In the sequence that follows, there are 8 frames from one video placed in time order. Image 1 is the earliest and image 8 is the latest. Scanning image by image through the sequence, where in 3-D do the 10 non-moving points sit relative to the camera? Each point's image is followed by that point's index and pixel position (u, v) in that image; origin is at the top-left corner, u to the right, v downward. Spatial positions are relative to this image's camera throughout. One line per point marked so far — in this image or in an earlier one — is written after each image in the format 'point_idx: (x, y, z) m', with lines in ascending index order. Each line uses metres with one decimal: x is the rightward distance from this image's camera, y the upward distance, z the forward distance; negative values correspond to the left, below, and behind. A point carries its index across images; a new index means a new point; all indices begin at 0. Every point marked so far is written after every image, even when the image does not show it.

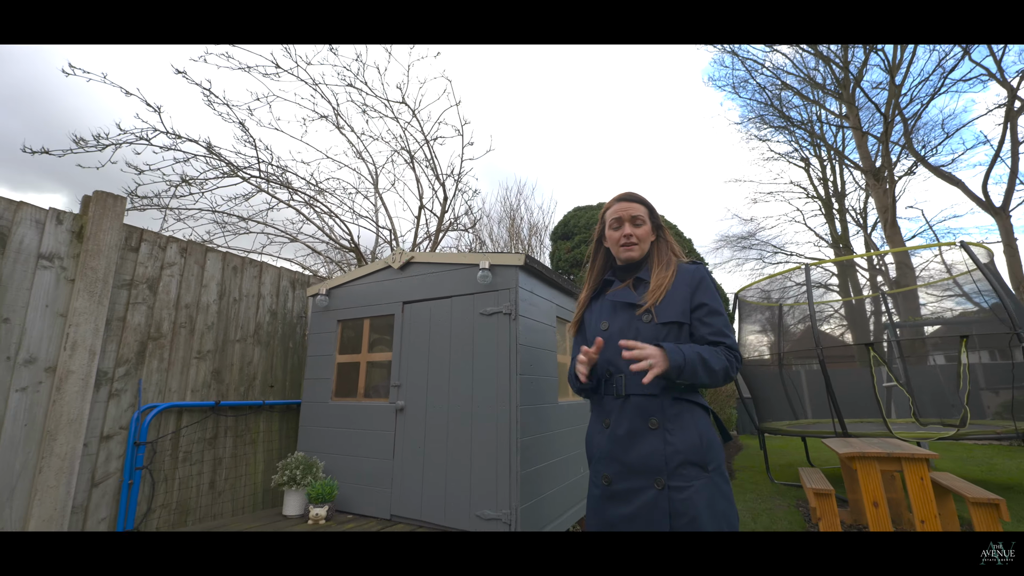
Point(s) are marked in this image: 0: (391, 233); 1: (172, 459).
0: (-1.7, +0.8, +6.7) m
1: (-1.6, -0.8, +2.2) m
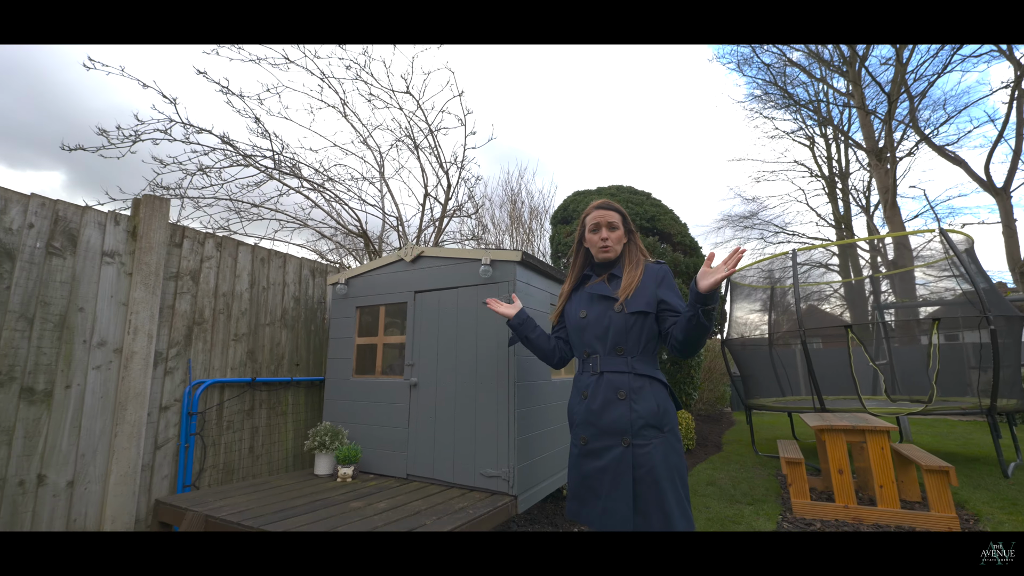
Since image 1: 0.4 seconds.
0: (-1.7, +1.0, +7.0) m
1: (-1.6, -0.7, +2.6) m
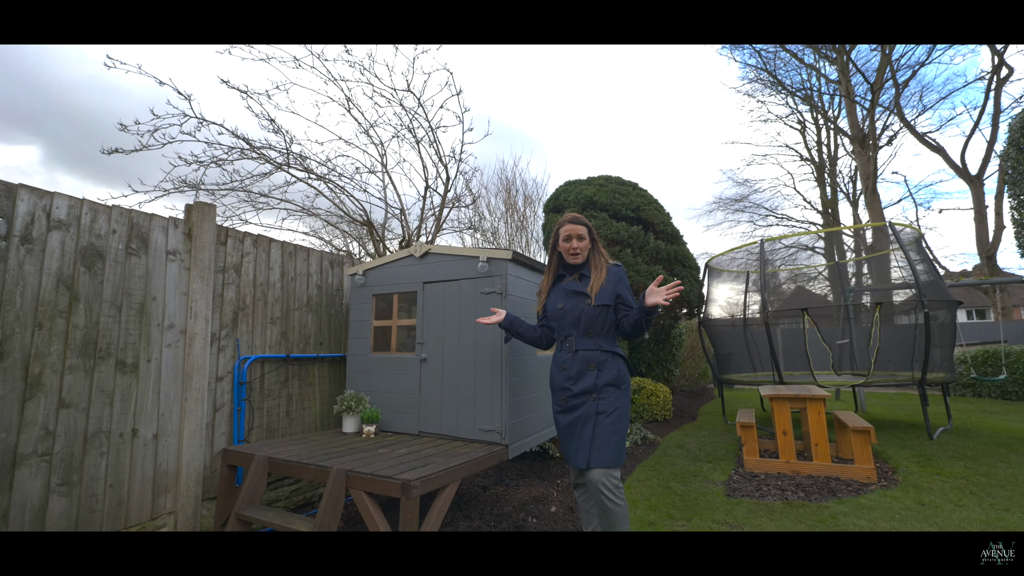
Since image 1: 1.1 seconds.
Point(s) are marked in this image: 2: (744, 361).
0: (-1.8, +1.3, +7.4) m
1: (-1.6, -0.7, +3.1) m
2: (+3.1, -0.9, +6.3) m
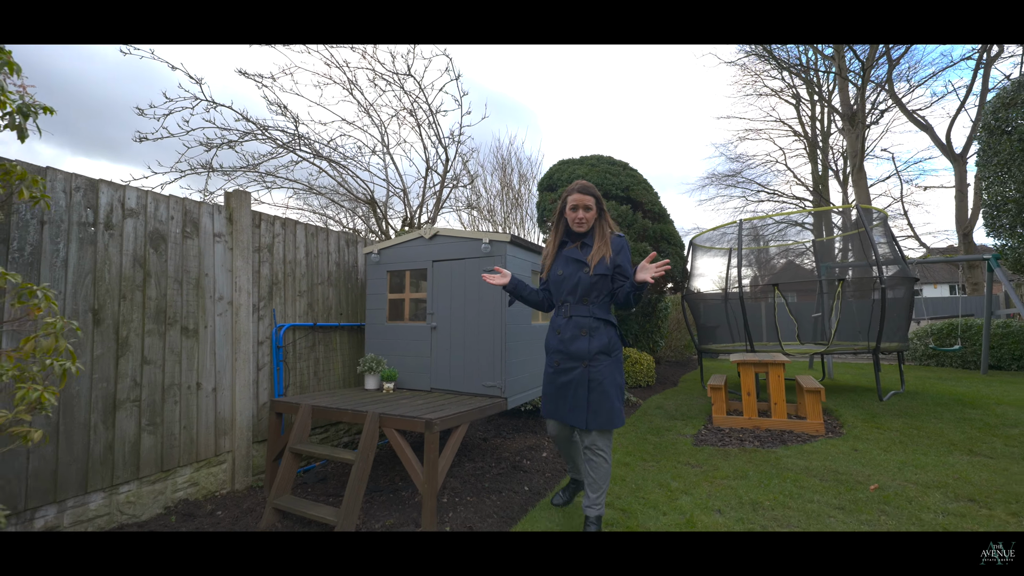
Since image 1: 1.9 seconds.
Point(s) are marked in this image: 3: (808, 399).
0: (-1.8, +1.7, +7.8) m
1: (-1.6, -0.5, +3.6) m
2: (+3.0, -0.6, +6.8) m
3: (+2.7, -1.0, +4.3) m
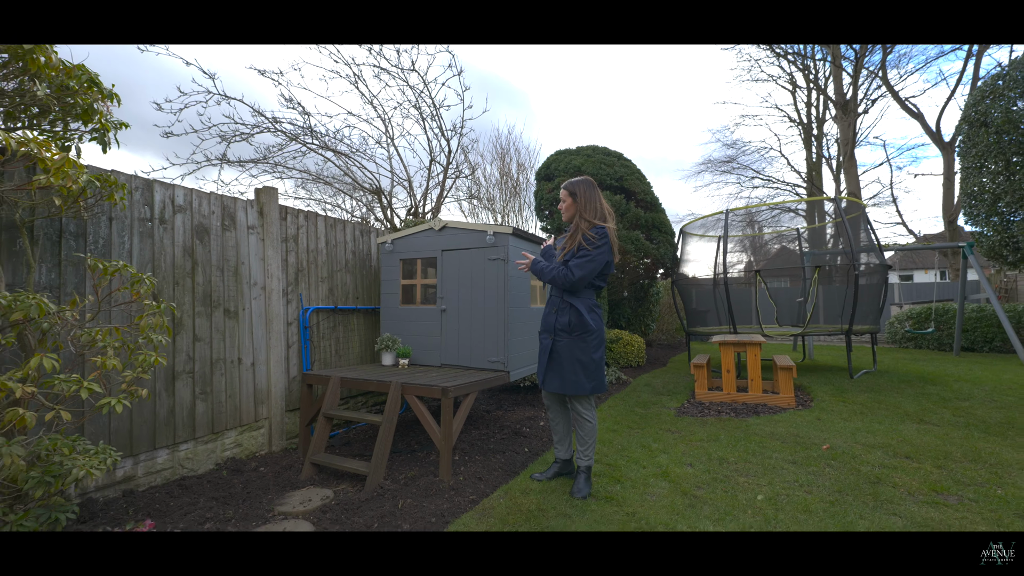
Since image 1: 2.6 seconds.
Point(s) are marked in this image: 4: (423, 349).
0: (-1.8, +1.9, +8.1) m
1: (-1.6, -0.4, +4.0) m
2: (+3.0, -0.4, +7.3) m
3: (+2.7, -0.9, +4.8) m
4: (-0.8, -0.5, +4.1) m
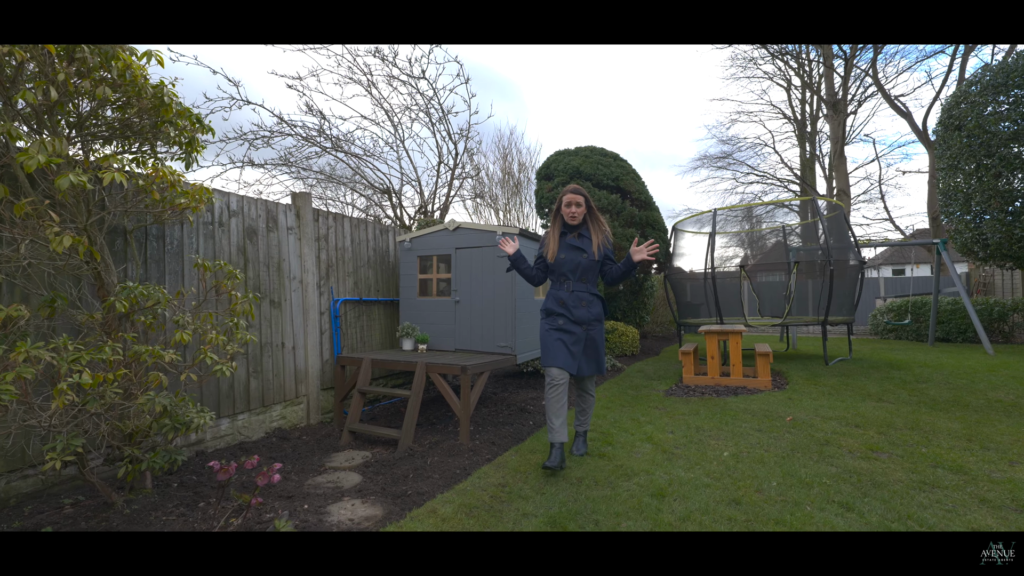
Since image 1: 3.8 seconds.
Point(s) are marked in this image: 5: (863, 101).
0: (-1.8, +2.0, +8.6) m
1: (-1.6, -0.3, +4.5) m
2: (+3.1, -0.3, +7.8) m
3: (+2.8, -0.8, +5.3) m
4: (-0.7, -0.5, +4.7) m
5: (+8.8, +4.7, +11.9) m
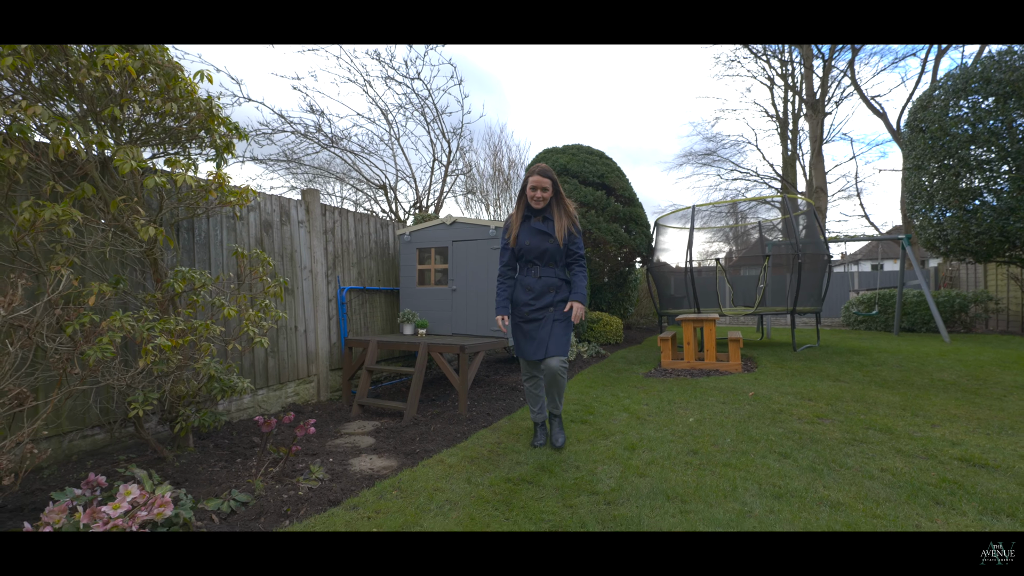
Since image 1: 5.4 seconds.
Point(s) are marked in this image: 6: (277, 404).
0: (-2.0, +2.2, +9.0) m
1: (-1.7, -0.2, +4.9) m
2: (+2.9, -0.2, +8.3) m
3: (+2.7, -0.7, +5.8) m
4: (-0.8, -0.4, +5.0) m
5: (+8.5, +4.8, +12.4) m
6: (-2.0, -1.0, +4.0) m
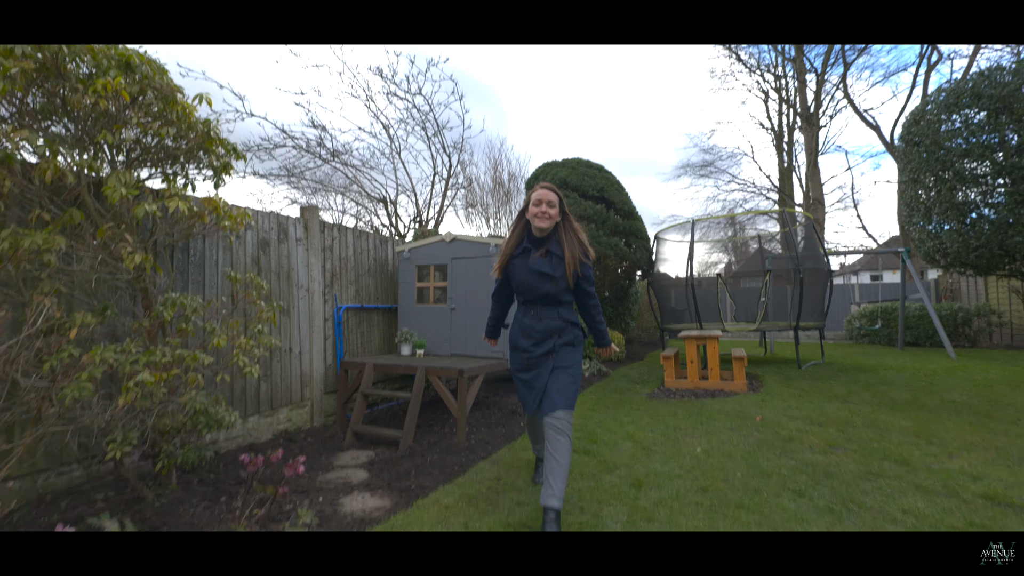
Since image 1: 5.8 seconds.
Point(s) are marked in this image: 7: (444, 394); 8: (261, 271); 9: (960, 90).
0: (-2.0, +1.9, +8.9) m
1: (-1.7, -0.4, +4.8) m
2: (+2.9, -0.4, +8.2) m
3: (+2.7, -0.9, +5.7) m
4: (-0.8, -0.6, +4.9) m
5: (+8.5, +4.5, +12.4) m
6: (-2.0, -1.2, +3.8) m
7: (-0.5, -0.8, +3.7) m
8: (-2.1, +0.1, +3.9) m
9: (+8.0, +3.5, +8.3) m
